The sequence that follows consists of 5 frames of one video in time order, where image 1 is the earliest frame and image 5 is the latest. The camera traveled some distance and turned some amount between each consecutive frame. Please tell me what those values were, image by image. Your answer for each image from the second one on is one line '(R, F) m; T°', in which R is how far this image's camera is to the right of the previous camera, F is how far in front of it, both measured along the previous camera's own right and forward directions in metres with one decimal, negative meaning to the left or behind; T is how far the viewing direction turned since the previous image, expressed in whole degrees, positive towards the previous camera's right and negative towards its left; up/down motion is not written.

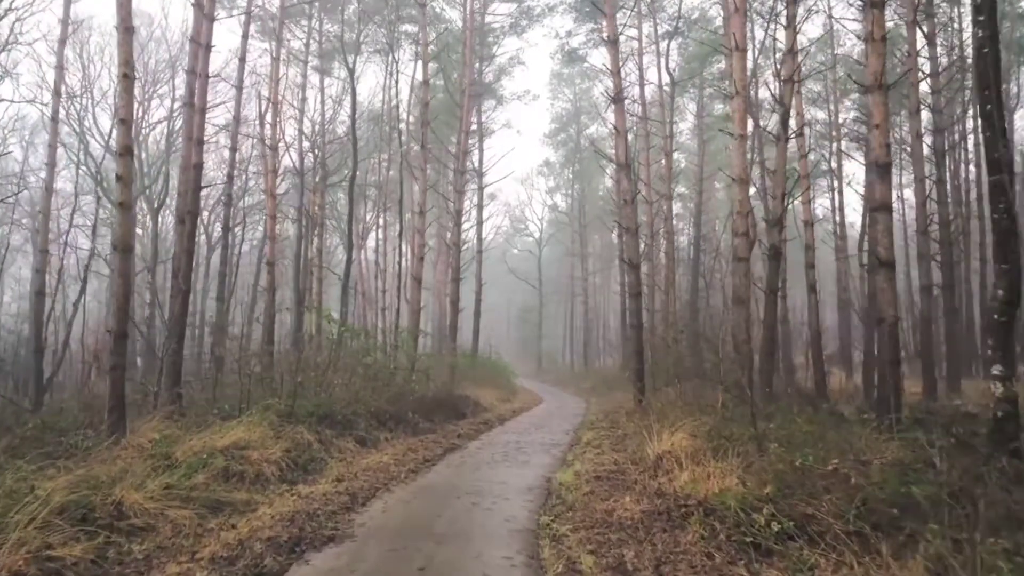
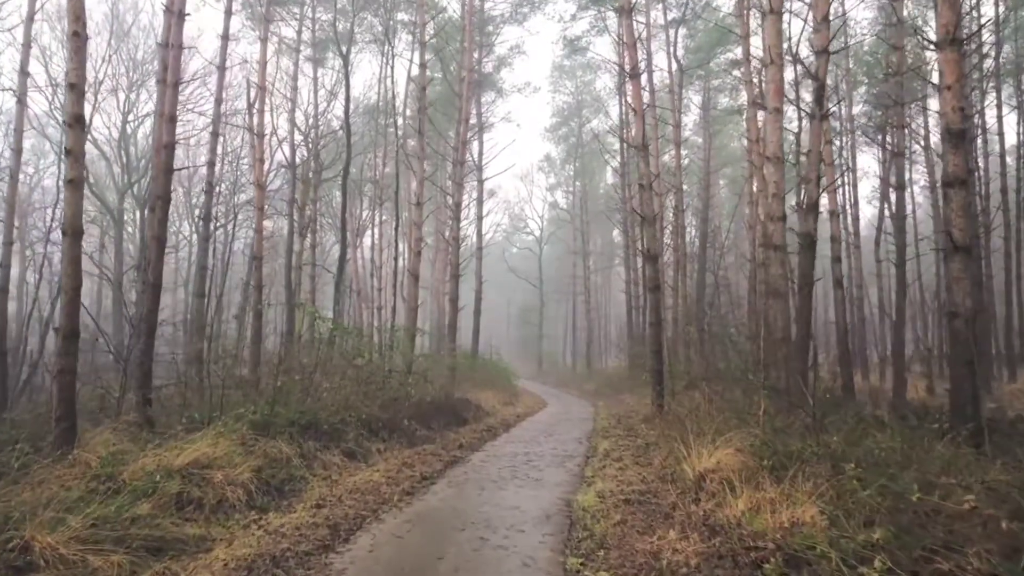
(-0.1, +1.1) m; 0°
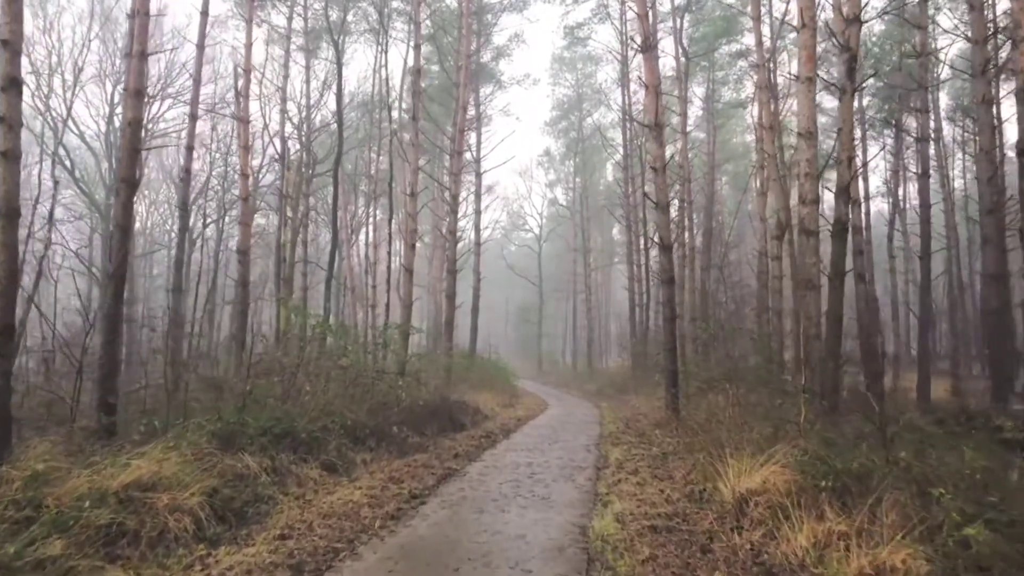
(0.0, +0.9) m; 0°
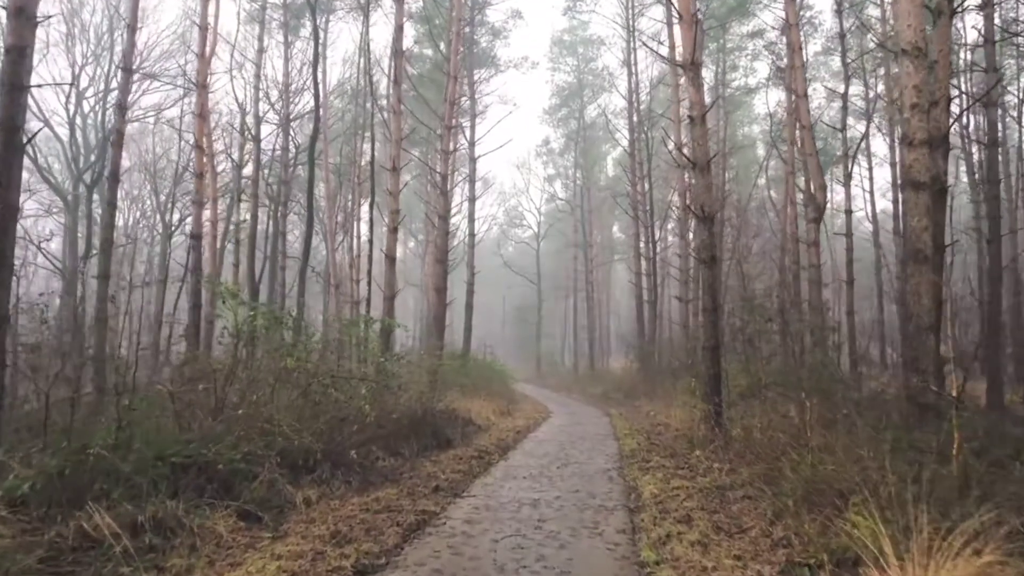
(0.0, +2.1) m; 0°
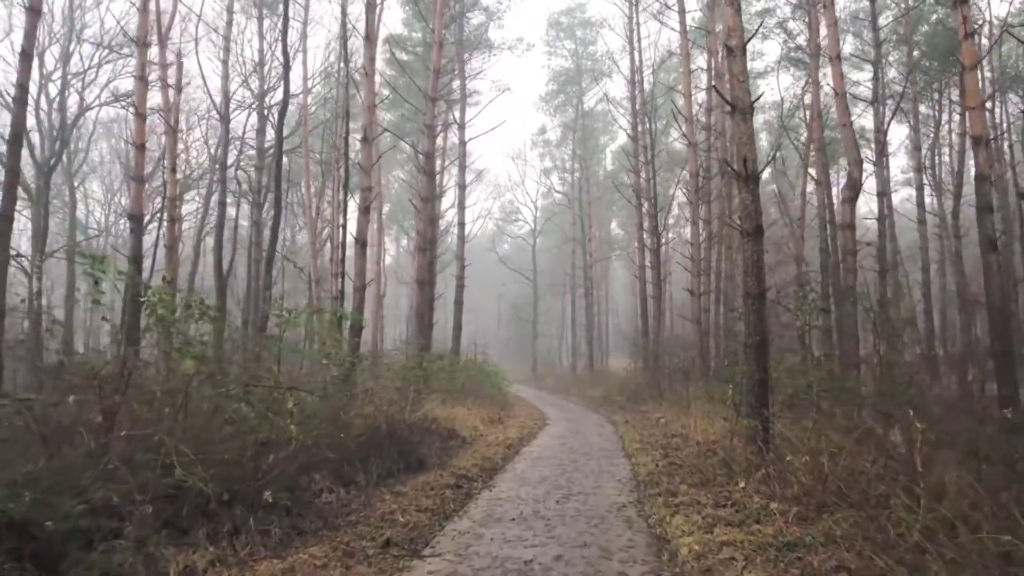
(+0.1, +1.8) m; 0°
